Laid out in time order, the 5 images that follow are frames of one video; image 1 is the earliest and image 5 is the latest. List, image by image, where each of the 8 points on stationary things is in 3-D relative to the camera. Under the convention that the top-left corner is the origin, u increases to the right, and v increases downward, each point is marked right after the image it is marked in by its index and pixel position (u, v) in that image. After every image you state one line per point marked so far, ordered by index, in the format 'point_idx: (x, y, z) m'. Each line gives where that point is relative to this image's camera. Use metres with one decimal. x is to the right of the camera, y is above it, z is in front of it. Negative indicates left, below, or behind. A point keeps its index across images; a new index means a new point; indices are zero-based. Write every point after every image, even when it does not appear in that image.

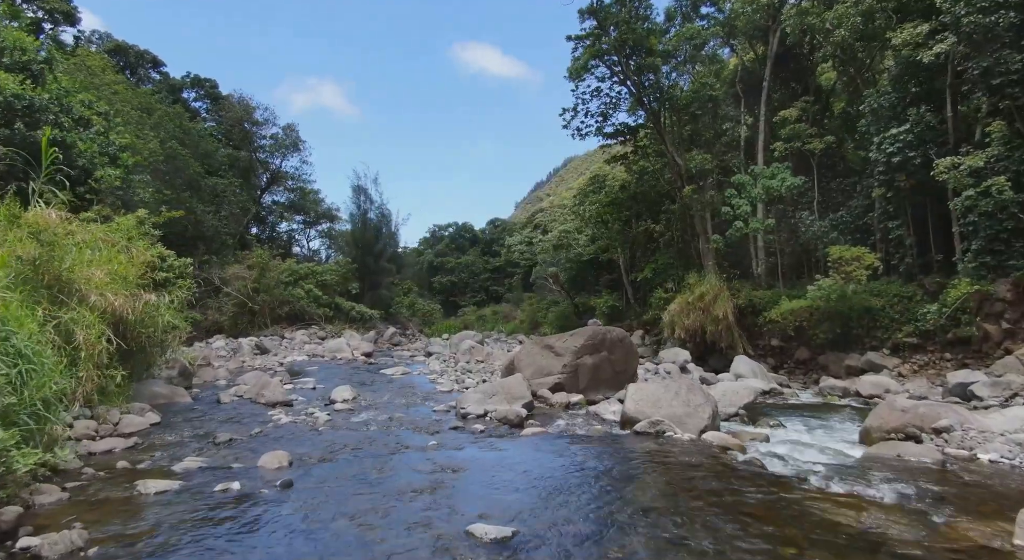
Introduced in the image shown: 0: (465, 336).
0: (-1.1, -1.3, +13.4) m
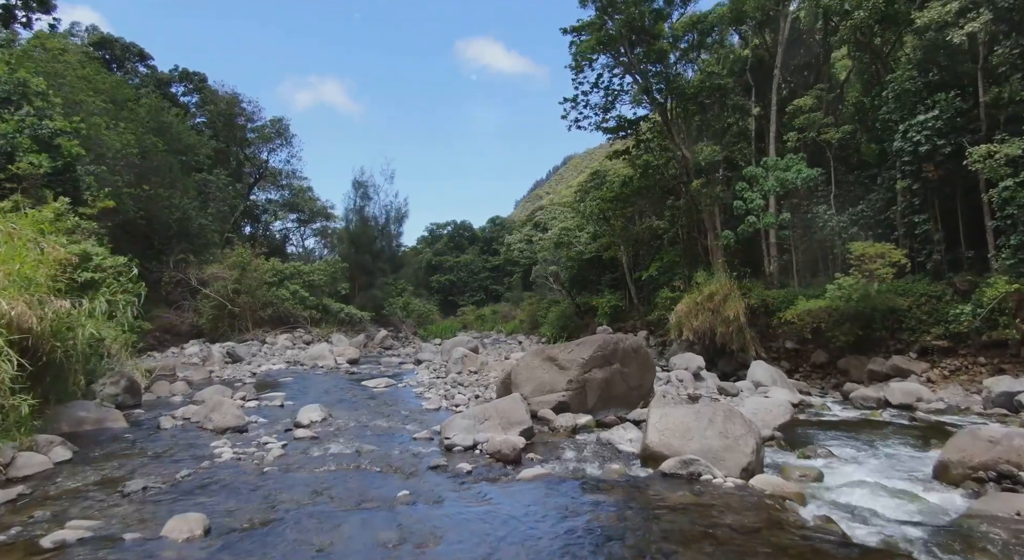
0: (-1.1, -1.3, +12.4) m
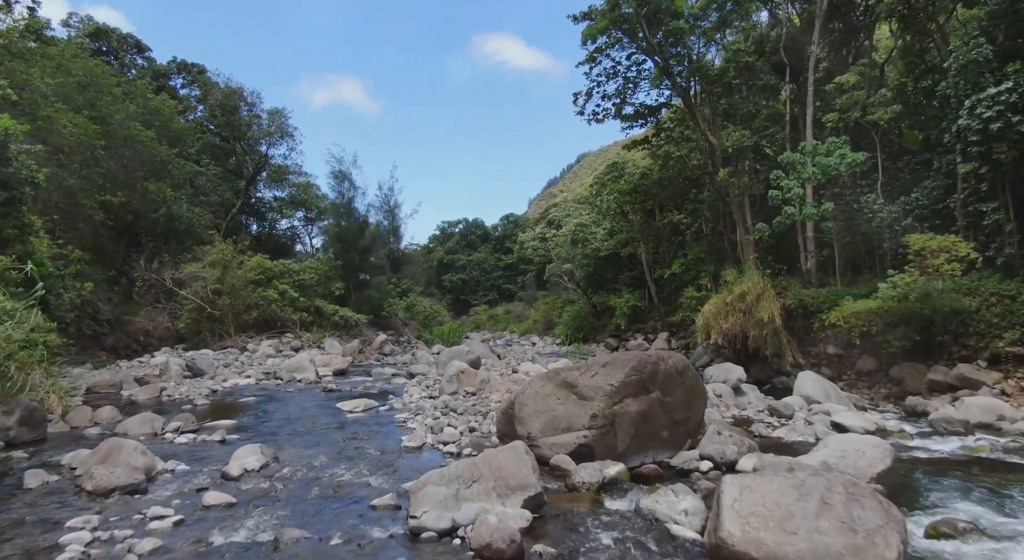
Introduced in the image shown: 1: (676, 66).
0: (-0.9, -1.2, +10.9) m
1: (+4.6, +5.9, +17.8) m
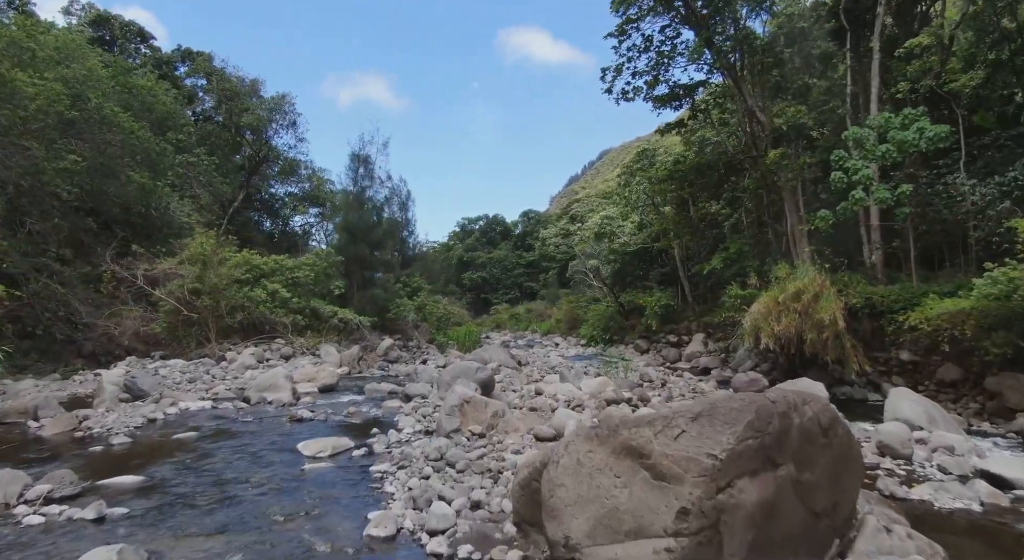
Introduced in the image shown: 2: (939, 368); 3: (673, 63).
0: (-0.6, -1.2, +9.1) m
1: (+5.1, +6.0, +15.8) m
2: (+7.9, -1.6, +11.7) m
3: (+4.5, +6.0, +17.7) m
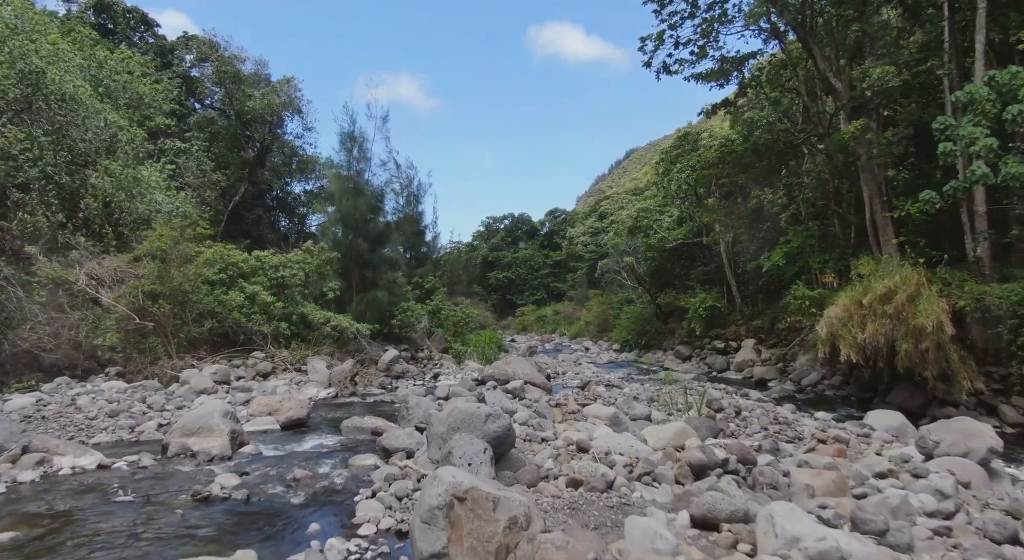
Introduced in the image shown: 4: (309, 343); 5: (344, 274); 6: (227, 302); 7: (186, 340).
0: (-0.3, -1.2, +6.8) m
1: (+5.7, +6.1, +13.3) m
2: (+8.3, -1.6, +9.1) m
3: (+5.1, +6.1, +15.2) m
4: (-4.1, -1.3, +13.8) m
5: (-4.1, +0.2, +16.6) m
6: (-5.2, -0.4, +12.4) m
7: (-6.0, -1.1, +12.5) m
